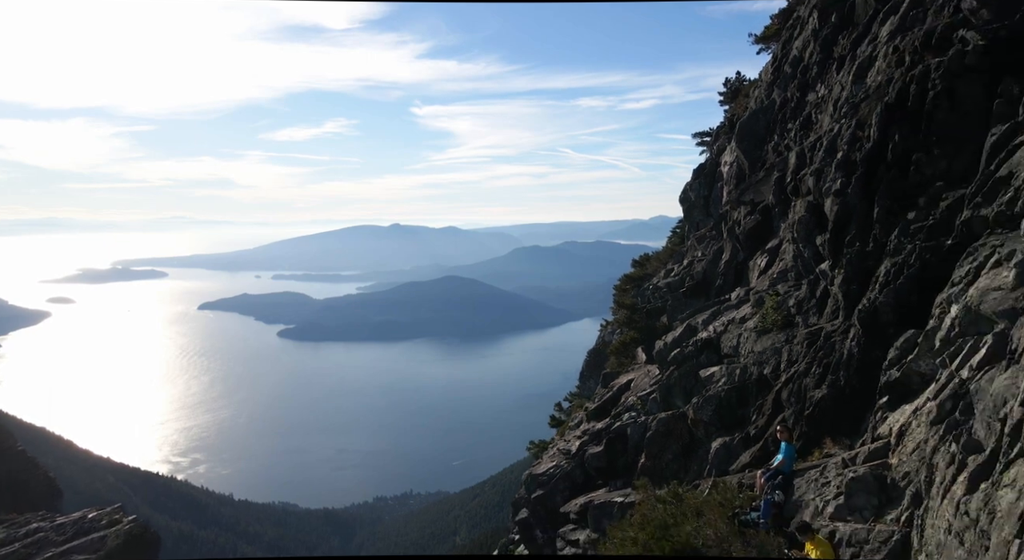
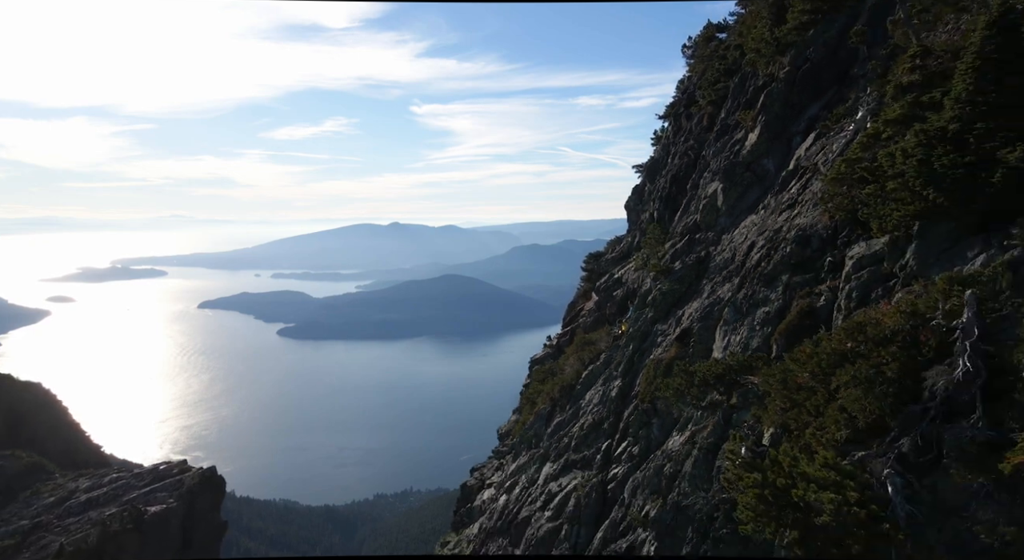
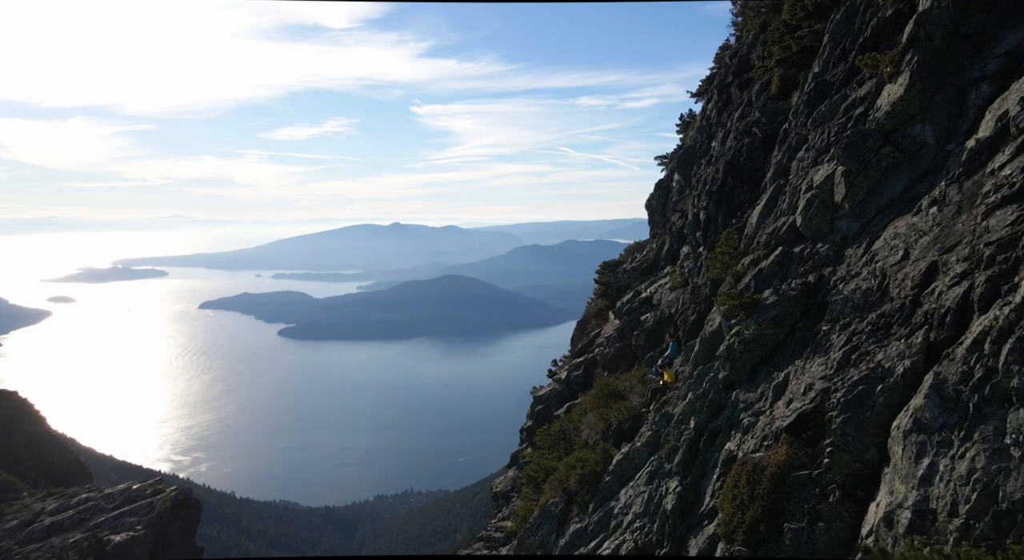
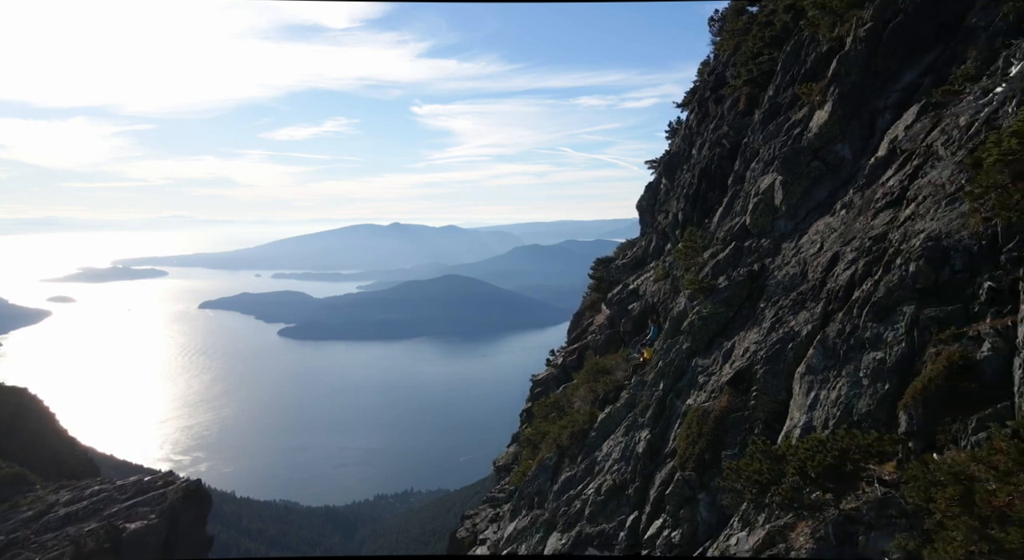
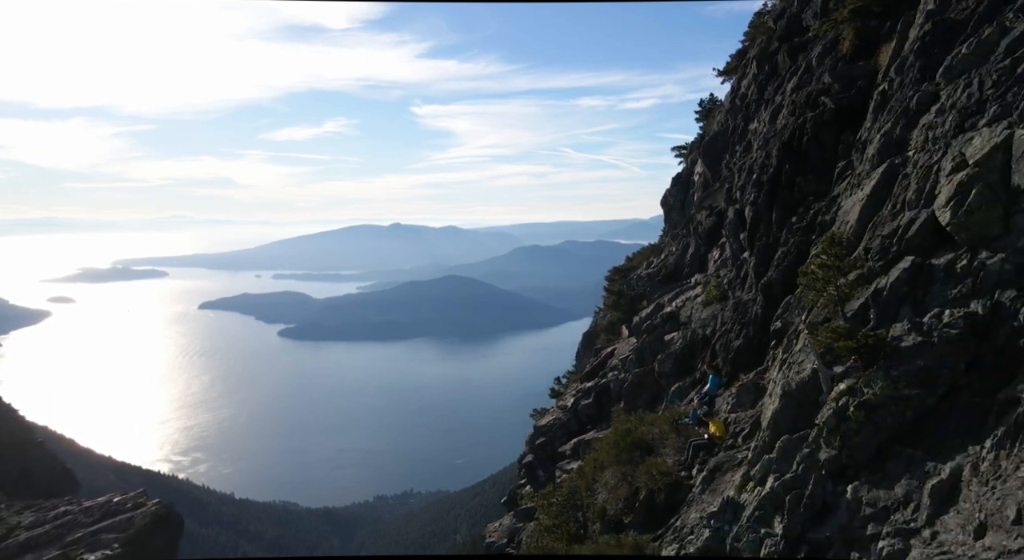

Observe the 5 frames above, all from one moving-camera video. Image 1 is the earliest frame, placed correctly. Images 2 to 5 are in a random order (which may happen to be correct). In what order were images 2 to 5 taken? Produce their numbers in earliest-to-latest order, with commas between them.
5, 3, 4, 2
